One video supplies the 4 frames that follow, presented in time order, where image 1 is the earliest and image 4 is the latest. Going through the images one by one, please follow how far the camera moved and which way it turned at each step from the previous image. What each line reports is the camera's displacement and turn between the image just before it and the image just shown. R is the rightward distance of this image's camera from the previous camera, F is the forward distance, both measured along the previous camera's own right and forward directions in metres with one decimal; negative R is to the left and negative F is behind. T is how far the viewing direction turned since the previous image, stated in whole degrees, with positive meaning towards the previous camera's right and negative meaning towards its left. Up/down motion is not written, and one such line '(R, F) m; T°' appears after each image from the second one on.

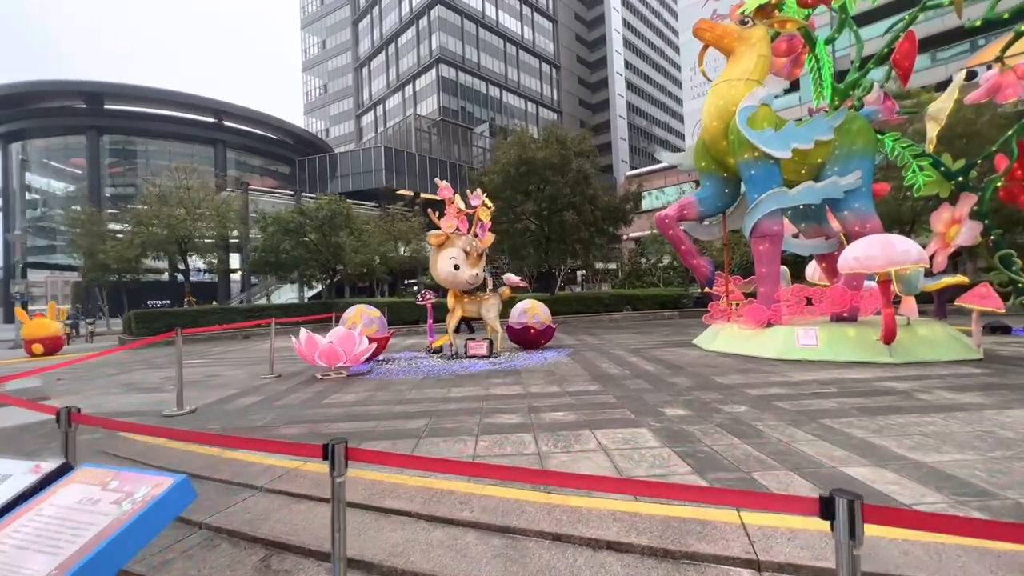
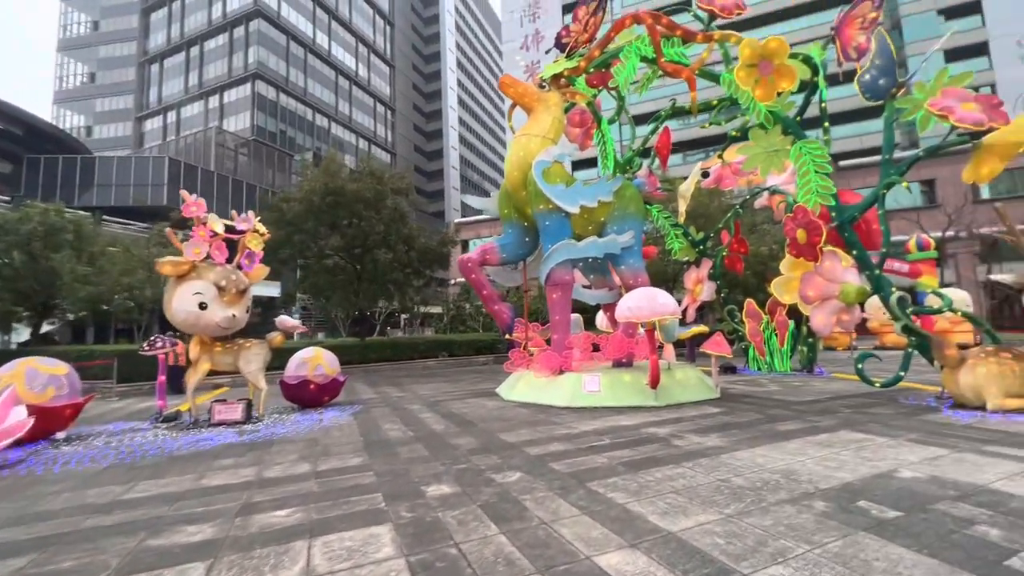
(+0.9, +0.7) m; +22°
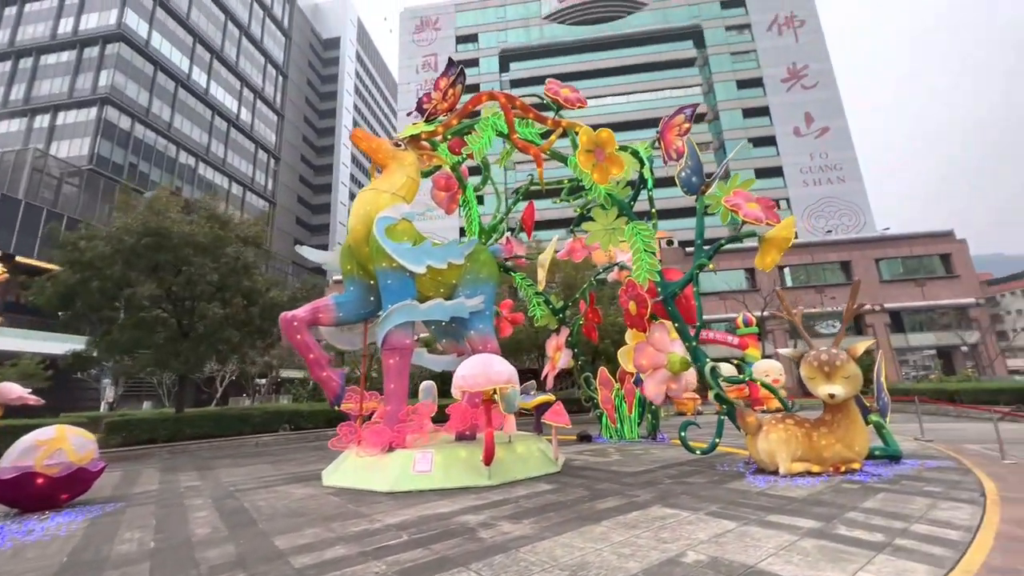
(+1.0, +0.4) m; +14°
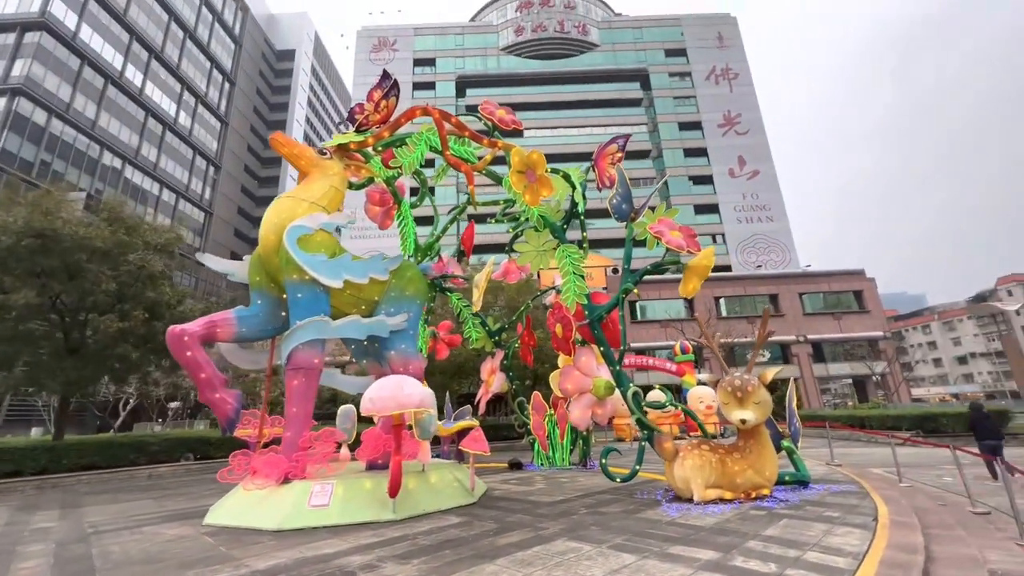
(+0.6, +0.2) m; +6°
